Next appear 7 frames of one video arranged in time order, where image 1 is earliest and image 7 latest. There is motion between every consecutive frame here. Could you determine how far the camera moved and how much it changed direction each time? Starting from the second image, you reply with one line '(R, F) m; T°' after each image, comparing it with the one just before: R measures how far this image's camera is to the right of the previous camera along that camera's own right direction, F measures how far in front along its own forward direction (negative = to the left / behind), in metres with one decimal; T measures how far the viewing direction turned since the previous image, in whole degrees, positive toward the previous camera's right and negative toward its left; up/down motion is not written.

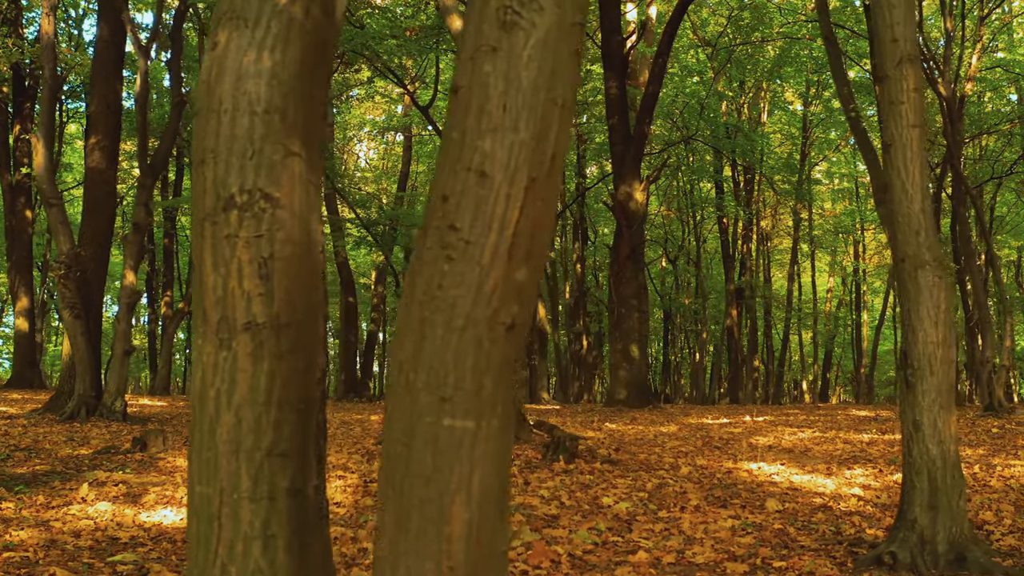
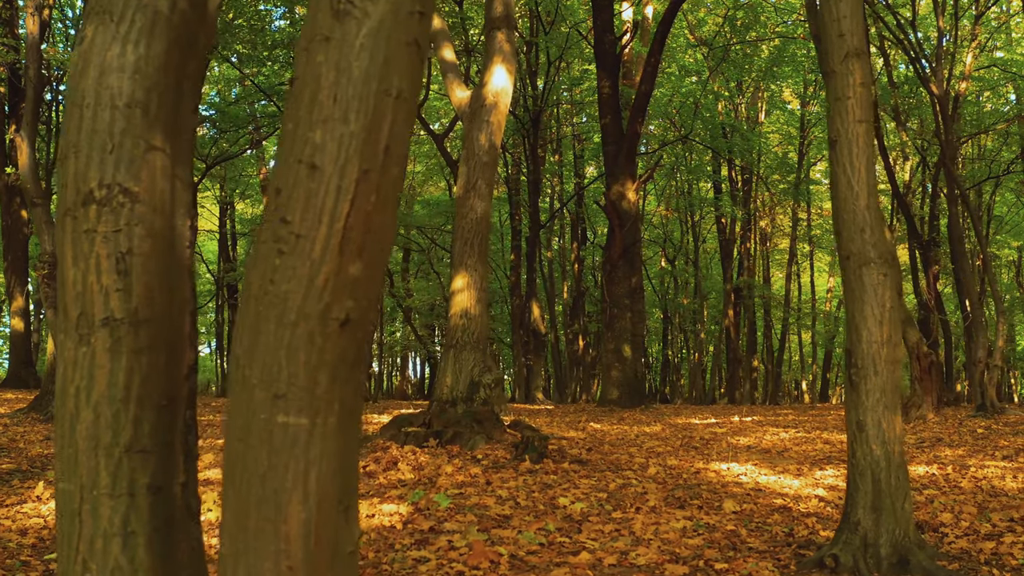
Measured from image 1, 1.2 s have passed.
(+0.4, 0.0) m; -1°
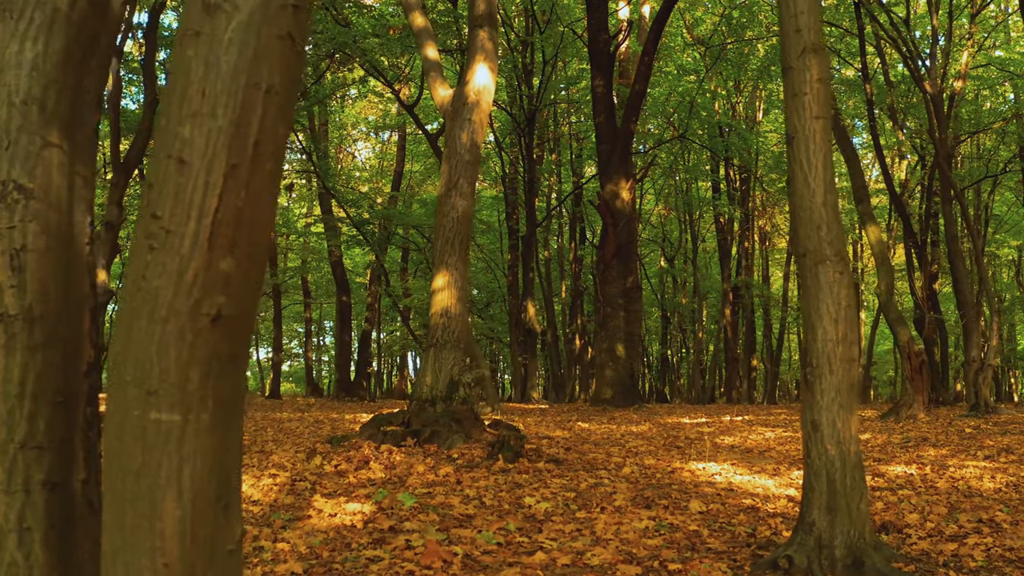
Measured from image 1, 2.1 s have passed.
(+0.3, 0.0) m; 0°
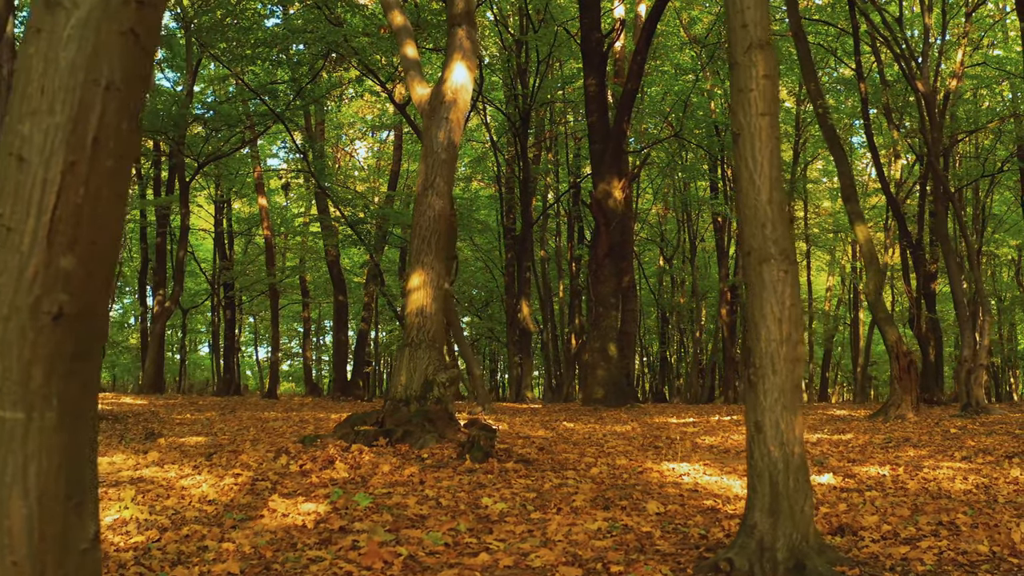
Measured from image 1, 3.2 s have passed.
(+0.3, 0.0) m; 0°
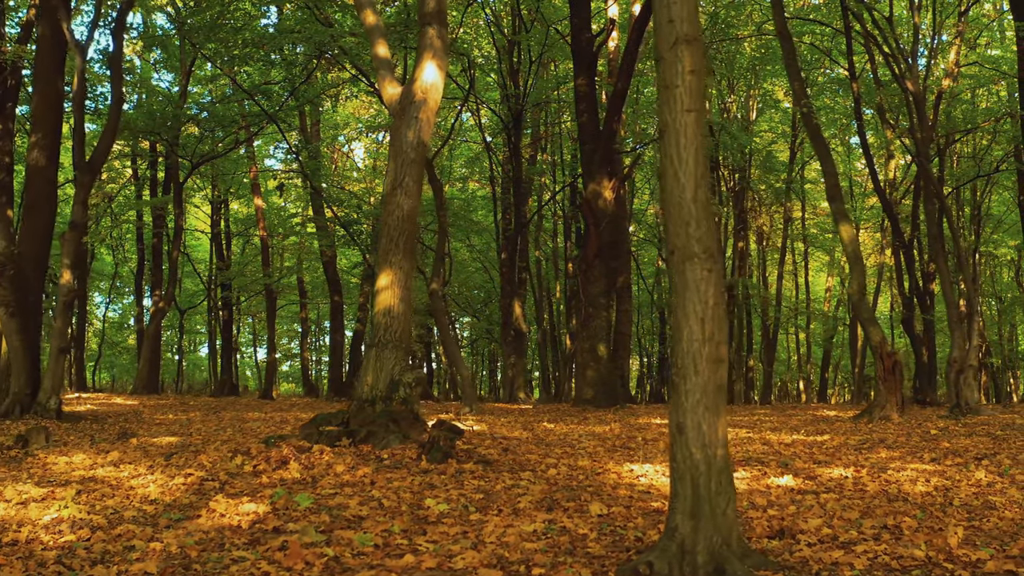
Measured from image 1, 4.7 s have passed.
(+0.5, 0.0) m; -1°
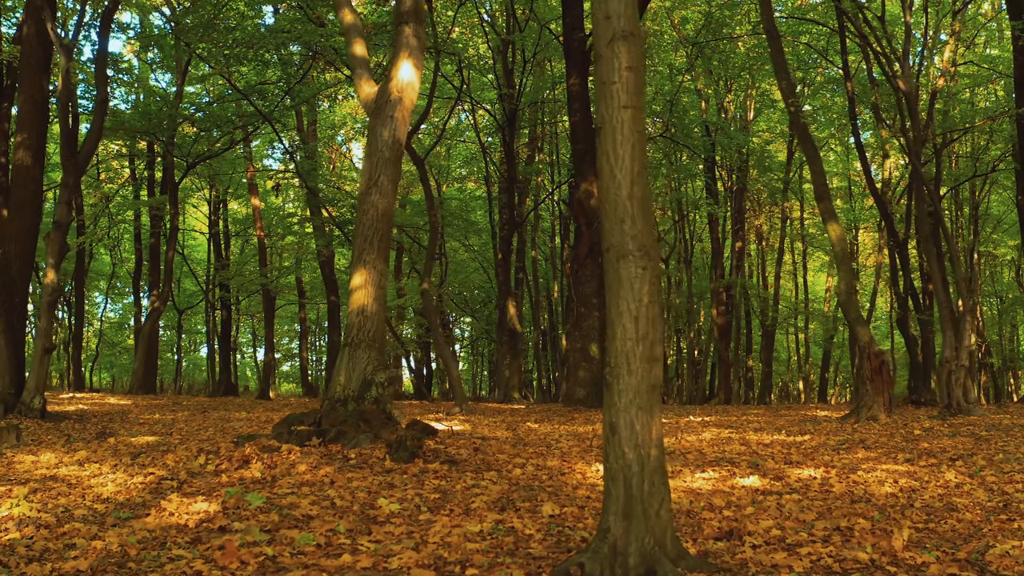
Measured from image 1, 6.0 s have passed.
(+0.4, 0.0) m; -1°
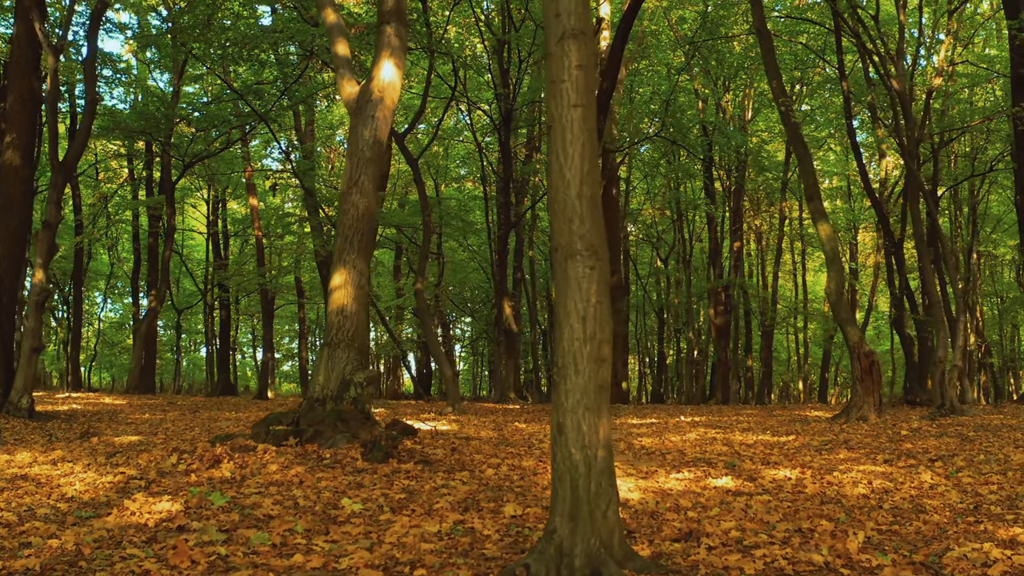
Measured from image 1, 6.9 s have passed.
(+0.3, 0.0) m; 0°
